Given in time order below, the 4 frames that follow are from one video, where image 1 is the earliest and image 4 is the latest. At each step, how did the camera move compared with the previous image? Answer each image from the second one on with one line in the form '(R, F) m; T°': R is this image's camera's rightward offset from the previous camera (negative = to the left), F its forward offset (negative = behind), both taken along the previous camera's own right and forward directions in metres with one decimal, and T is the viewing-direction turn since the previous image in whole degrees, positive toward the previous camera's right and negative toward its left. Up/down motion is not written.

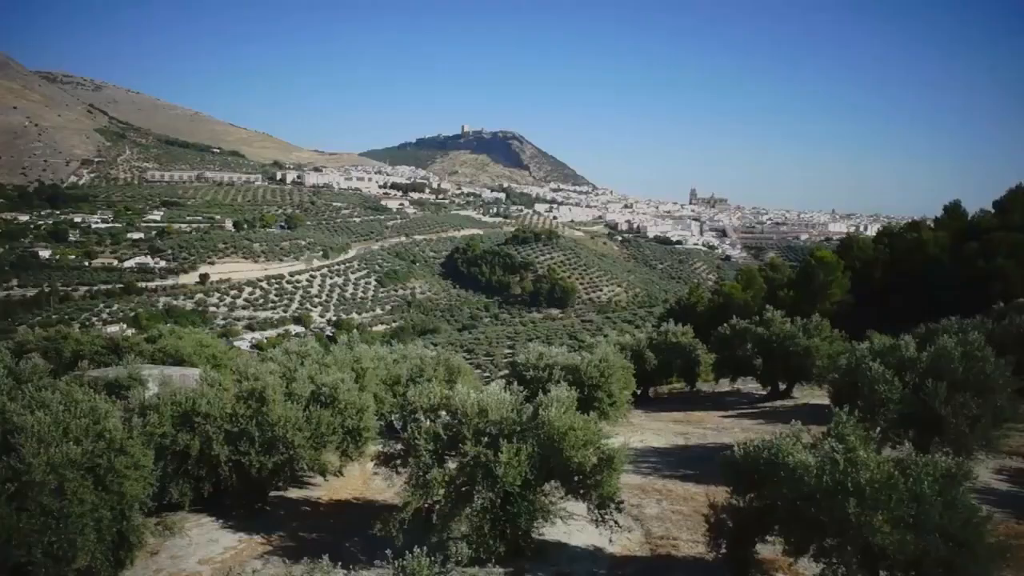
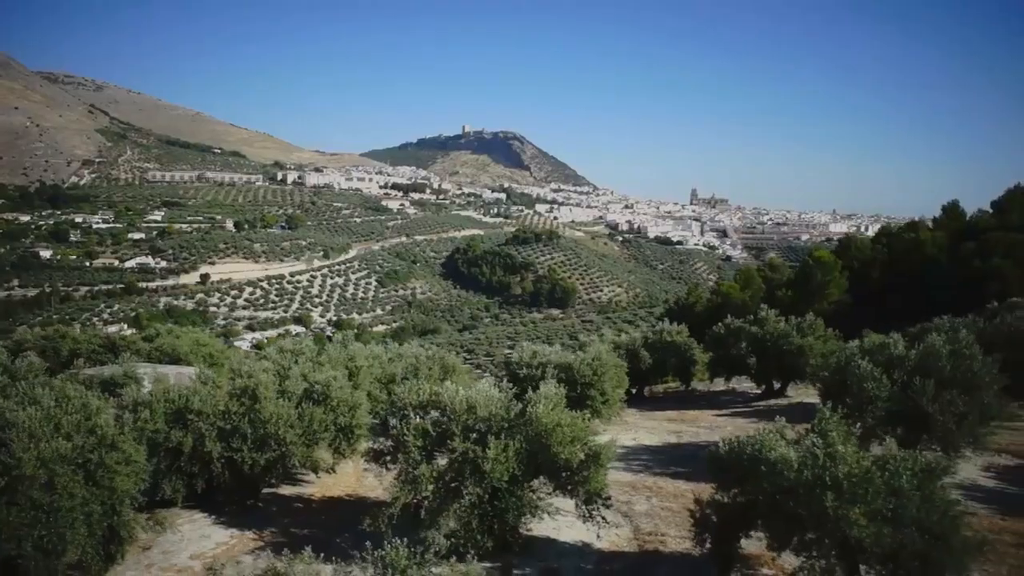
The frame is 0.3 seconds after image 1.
(+0.2, -0.1) m; 0°
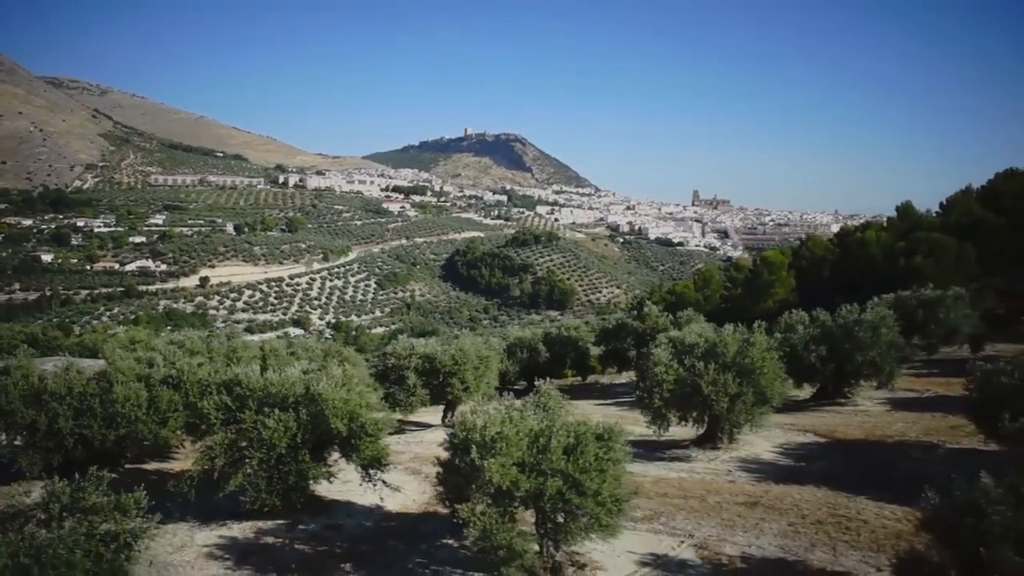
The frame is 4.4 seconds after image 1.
(+5.0, -2.0) m; 0°
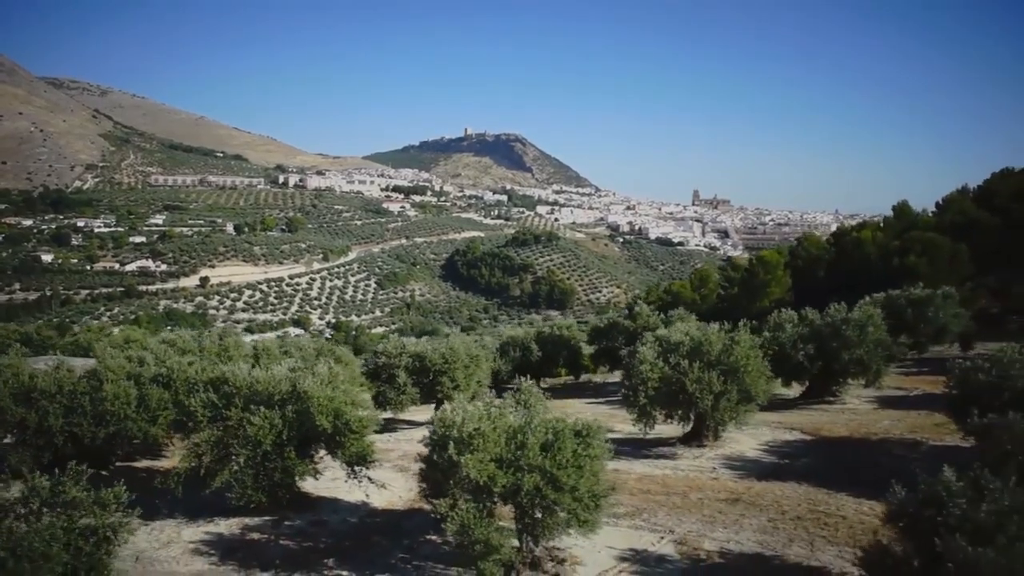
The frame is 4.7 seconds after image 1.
(+0.4, -0.2) m; 0°
